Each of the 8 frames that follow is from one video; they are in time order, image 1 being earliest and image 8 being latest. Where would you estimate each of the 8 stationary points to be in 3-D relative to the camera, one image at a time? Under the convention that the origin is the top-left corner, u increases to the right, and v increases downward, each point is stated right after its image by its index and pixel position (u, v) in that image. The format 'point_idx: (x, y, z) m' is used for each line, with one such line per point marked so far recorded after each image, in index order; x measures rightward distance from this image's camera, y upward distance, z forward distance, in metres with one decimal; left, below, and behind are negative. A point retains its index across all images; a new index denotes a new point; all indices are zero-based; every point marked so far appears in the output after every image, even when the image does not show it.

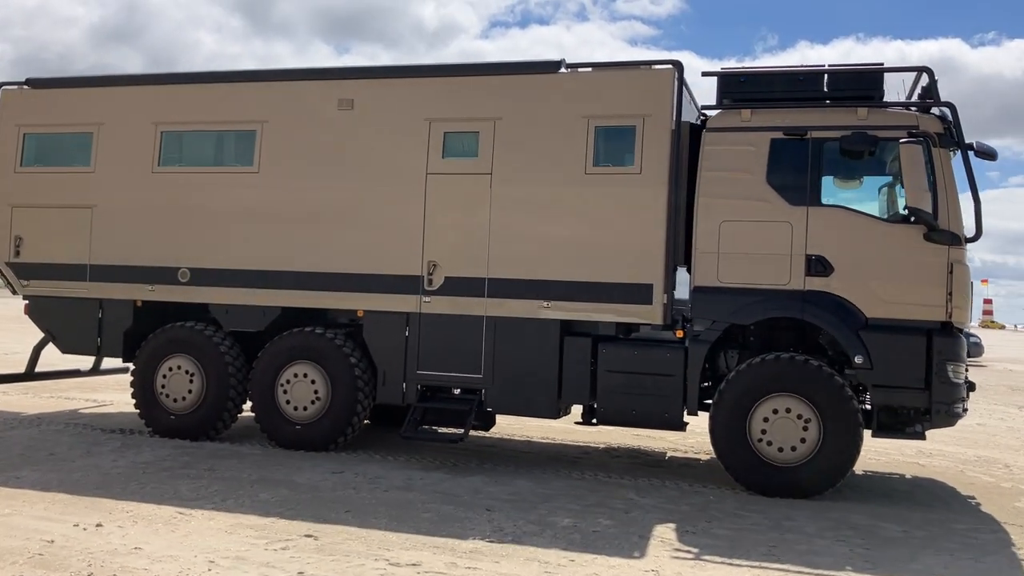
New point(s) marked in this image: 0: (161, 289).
0: (-2.8, 0.0, +7.6) m
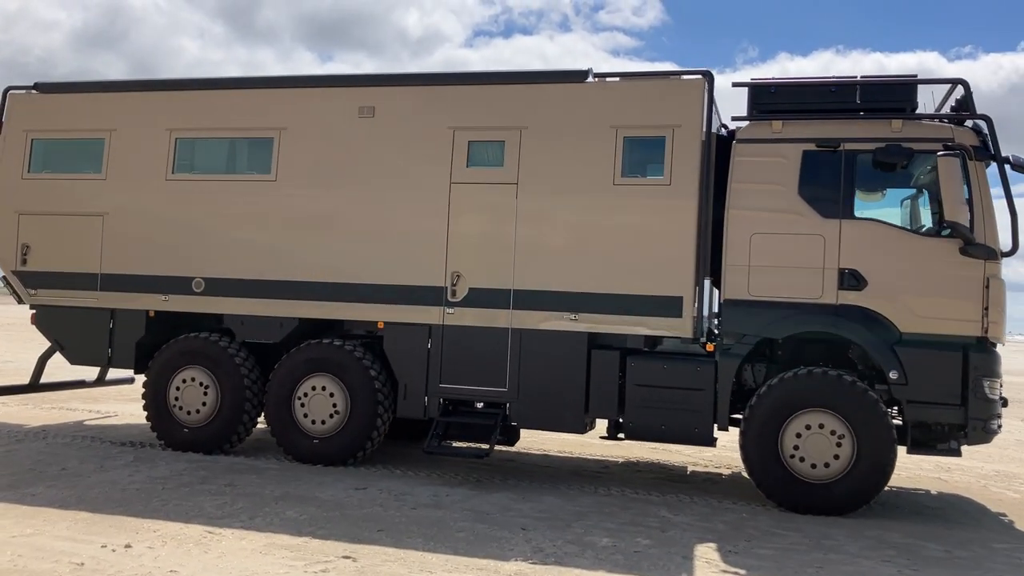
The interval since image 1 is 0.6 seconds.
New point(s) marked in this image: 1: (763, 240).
0: (-2.7, -0.1, +7.4) m
1: (+1.7, +0.3, +6.3) m
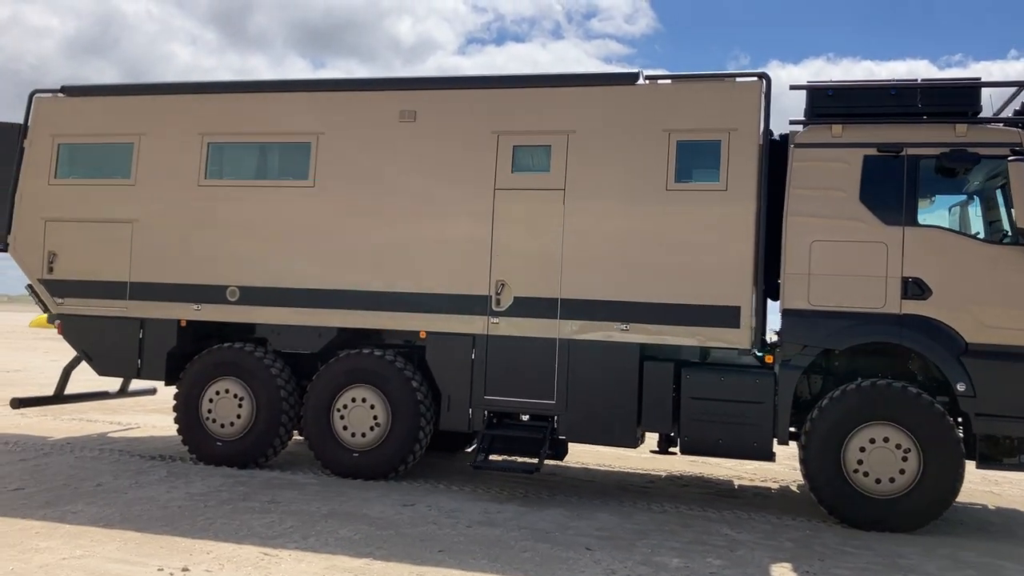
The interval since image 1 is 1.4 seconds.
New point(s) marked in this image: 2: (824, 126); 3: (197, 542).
0: (-2.3, -0.2, +7.2) m
1: (+2.0, +0.3, +6.1) m
2: (+2.1, +1.1, +6.2) m
3: (-1.6, -1.3, +4.7) m
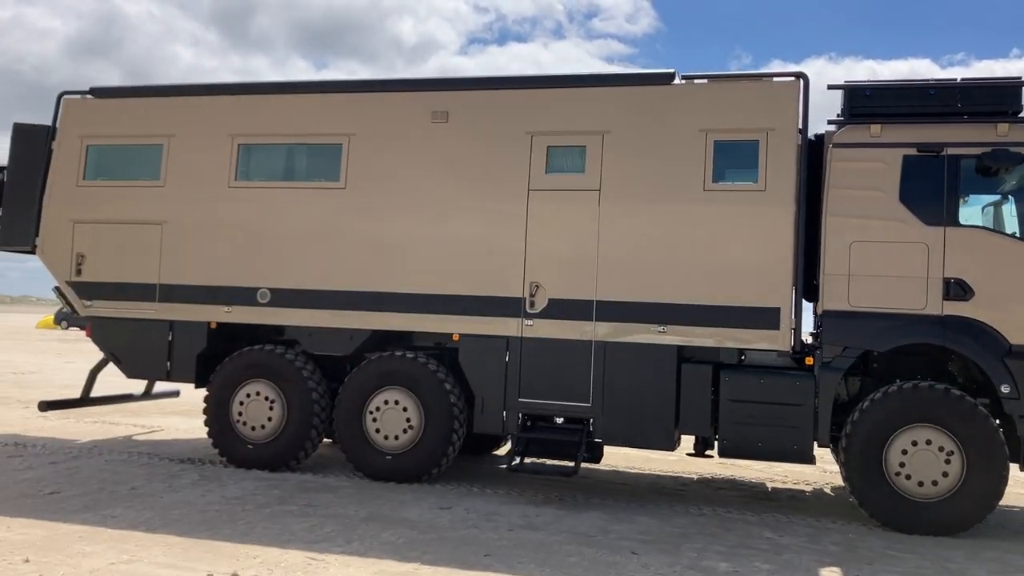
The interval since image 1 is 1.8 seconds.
0: (-2.1, -0.2, +7.2) m
1: (+2.2, +0.3, +6.0) m
2: (+2.3, +1.1, +6.2) m
3: (-1.3, -1.3, +4.7) m
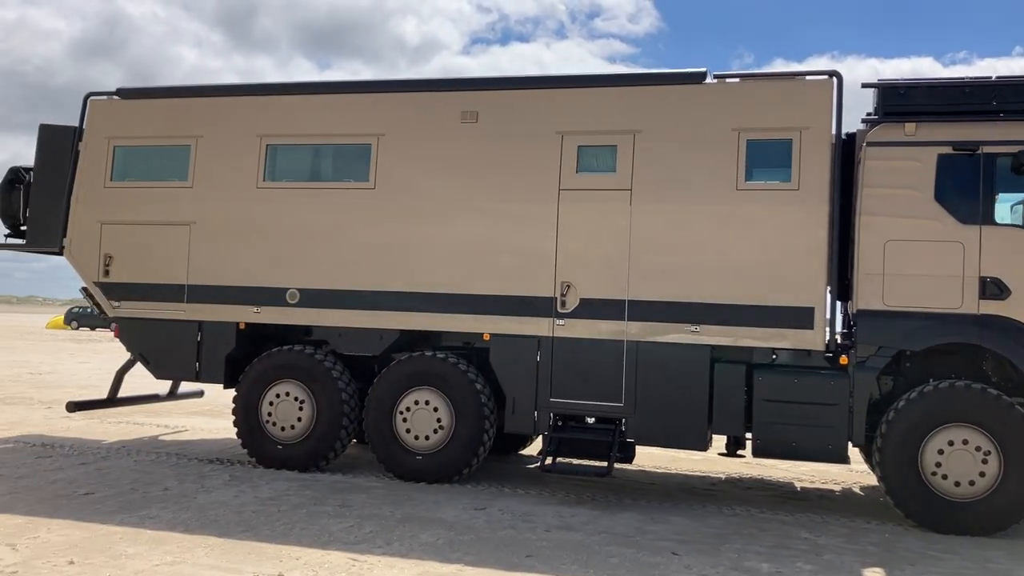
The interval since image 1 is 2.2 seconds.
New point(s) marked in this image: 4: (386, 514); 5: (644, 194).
0: (-1.9, -0.2, +7.2) m
1: (+2.4, +0.3, +6.0) m
2: (+2.5, +1.1, +6.2) m
3: (-1.1, -1.3, +4.7) m
4: (-0.8, -1.4, +5.6) m
5: (+0.9, +0.6, +6.4) m
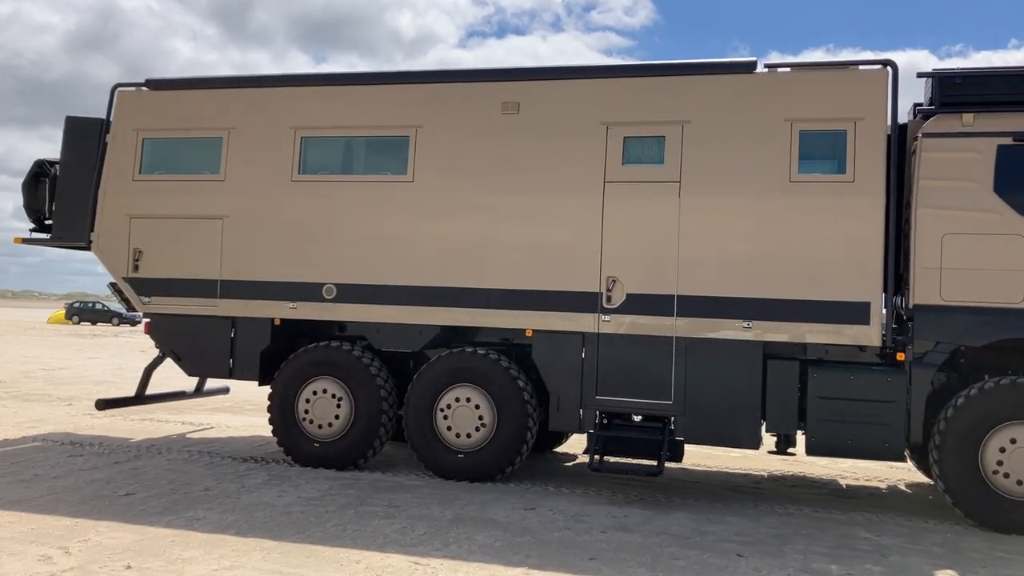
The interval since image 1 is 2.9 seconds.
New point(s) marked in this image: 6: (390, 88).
0: (-1.6, -0.1, +7.0) m
1: (+2.8, +0.3, +5.9) m
2: (+2.8, +1.1, +6.0) m
3: (-0.8, -1.3, +4.6) m
4: (-0.4, -1.3, +5.5) m
5: (+1.2, +0.7, +6.3) m
6: (-0.9, +1.5, +7.0) m
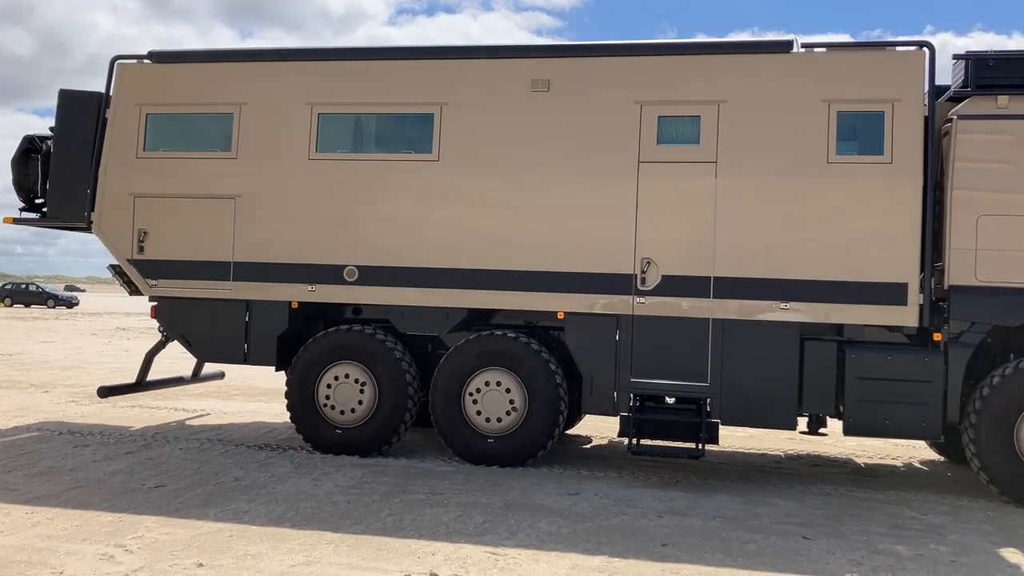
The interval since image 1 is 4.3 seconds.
0: (-1.4, 0.0, +6.8) m
1: (+3.0, +0.4, +5.9) m
2: (+3.1, +1.2, +6.1) m
3: (-0.5, -1.2, +4.4) m
4: (-0.2, -1.2, +5.4) m
5: (+1.4, +0.8, +6.3) m
6: (-0.7, +1.6, +6.8) m
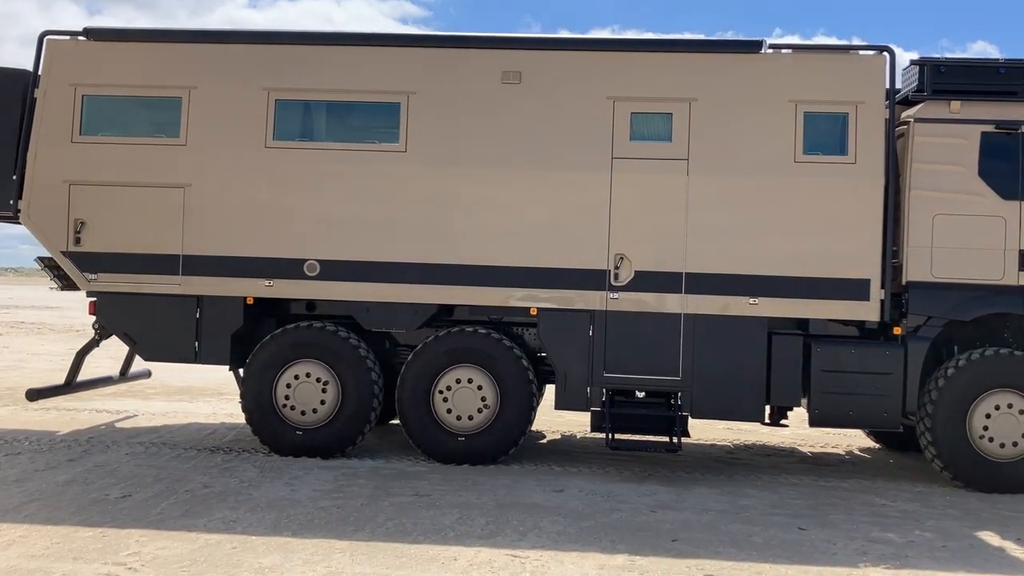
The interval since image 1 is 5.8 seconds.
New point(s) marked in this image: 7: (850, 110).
0: (-1.6, 0.0, +6.5) m
1: (+2.9, +0.4, +6.2) m
2: (+2.9, +1.3, +6.4) m
3: (-0.4, -1.2, +4.3) m
4: (-0.2, -1.2, +5.3) m
5: (+1.3, +0.8, +6.3) m
6: (-0.9, +1.7, +6.6) m
7: (+2.2, +1.2, +6.3) m
